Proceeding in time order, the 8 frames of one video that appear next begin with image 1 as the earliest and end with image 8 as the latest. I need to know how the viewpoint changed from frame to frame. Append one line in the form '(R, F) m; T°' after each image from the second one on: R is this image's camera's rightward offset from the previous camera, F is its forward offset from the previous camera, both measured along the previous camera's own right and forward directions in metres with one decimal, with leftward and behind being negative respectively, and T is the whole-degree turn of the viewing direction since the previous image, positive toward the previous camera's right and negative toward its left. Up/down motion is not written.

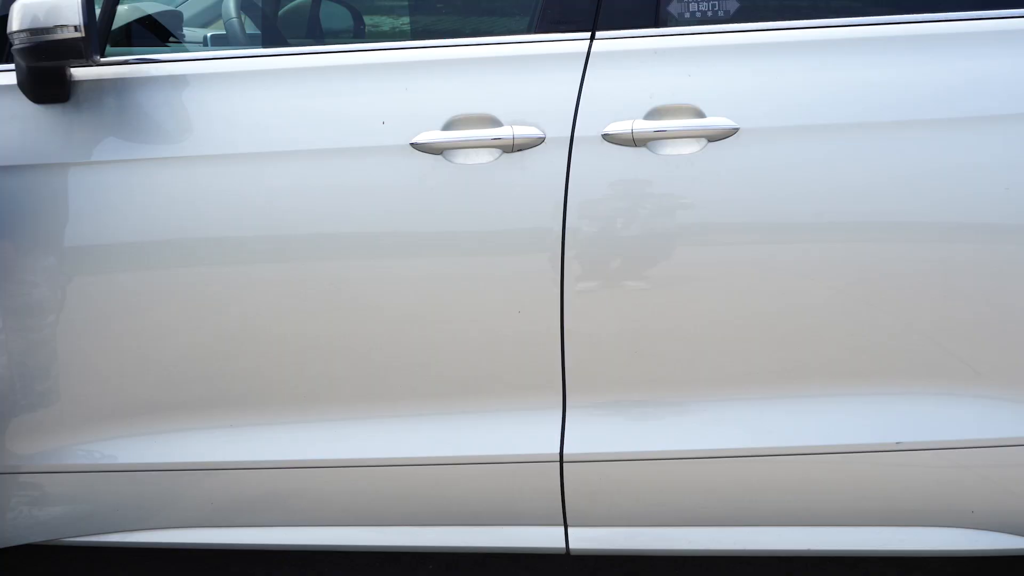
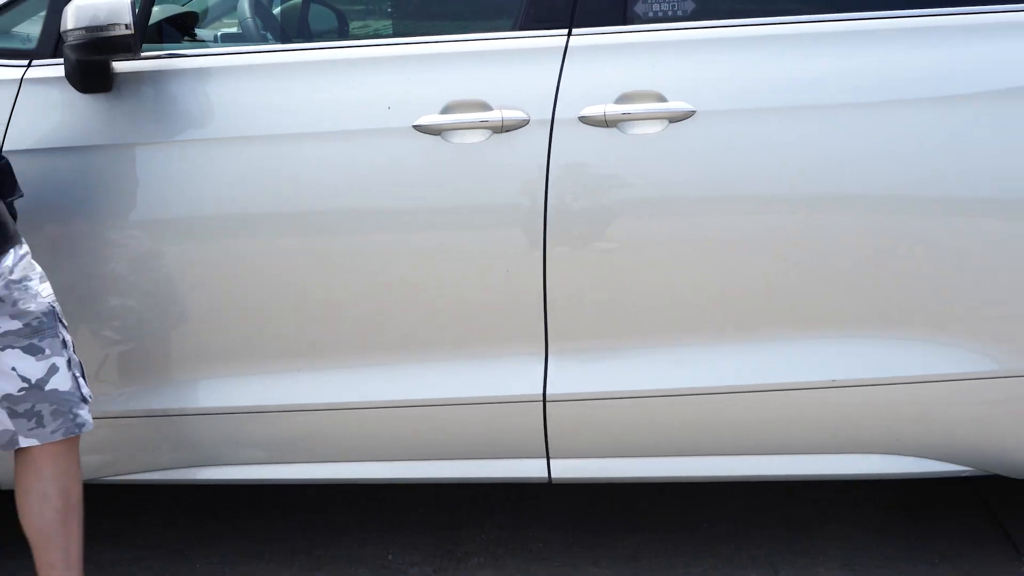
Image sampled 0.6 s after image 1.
(-0.2, -0.3) m; +6°
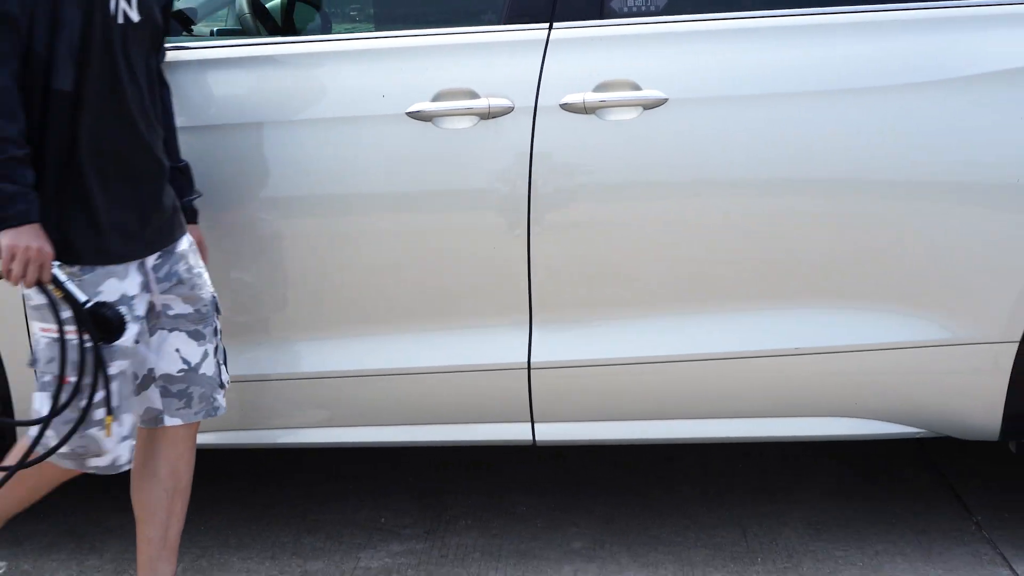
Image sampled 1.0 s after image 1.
(-0.1, -0.2) m; +2°
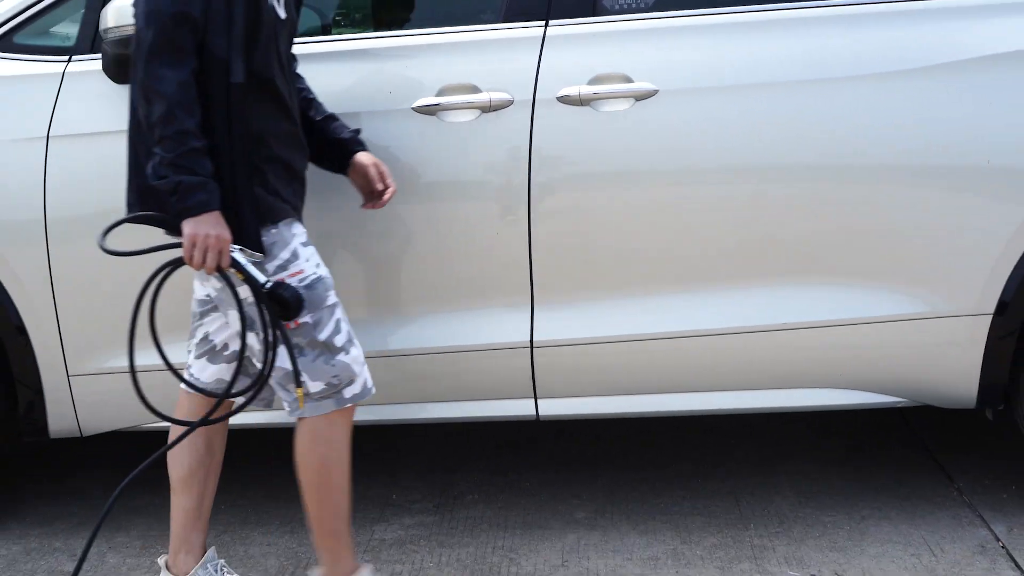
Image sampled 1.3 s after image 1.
(0.0, -0.2) m; 0°
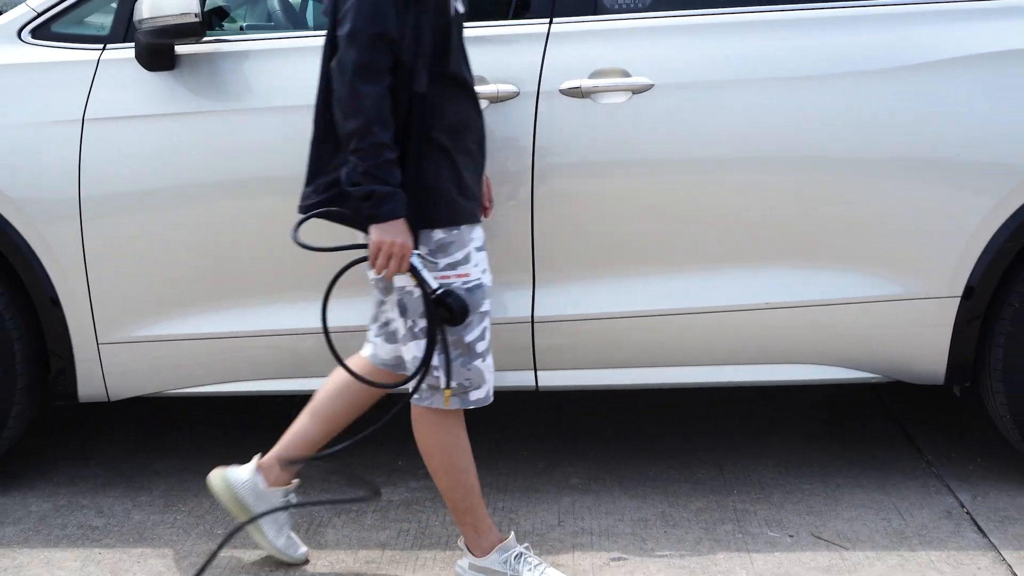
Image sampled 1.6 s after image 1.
(0.0, -0.2) m; +1°
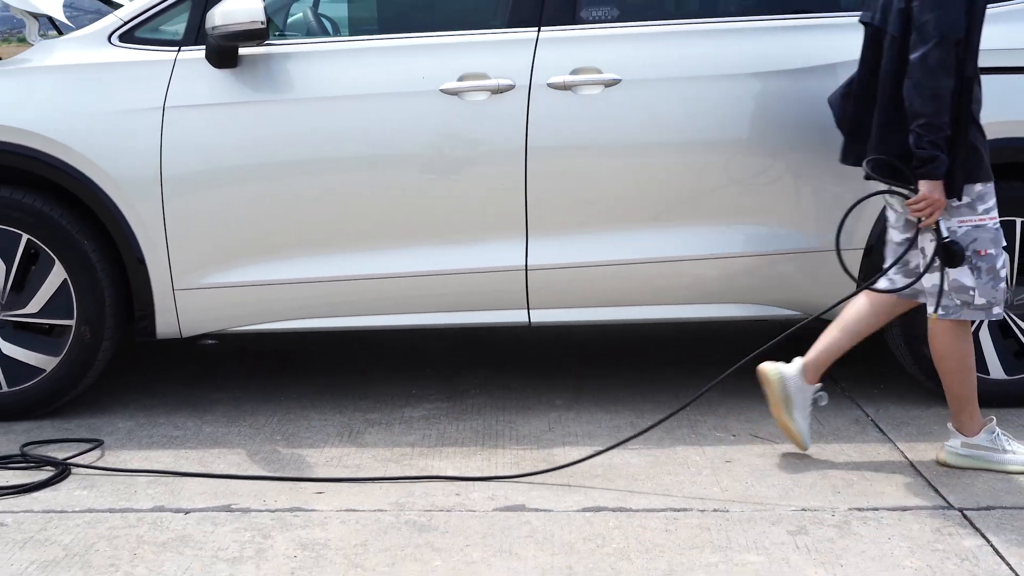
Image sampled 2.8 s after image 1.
(-0.2, -0.7) m; +2°
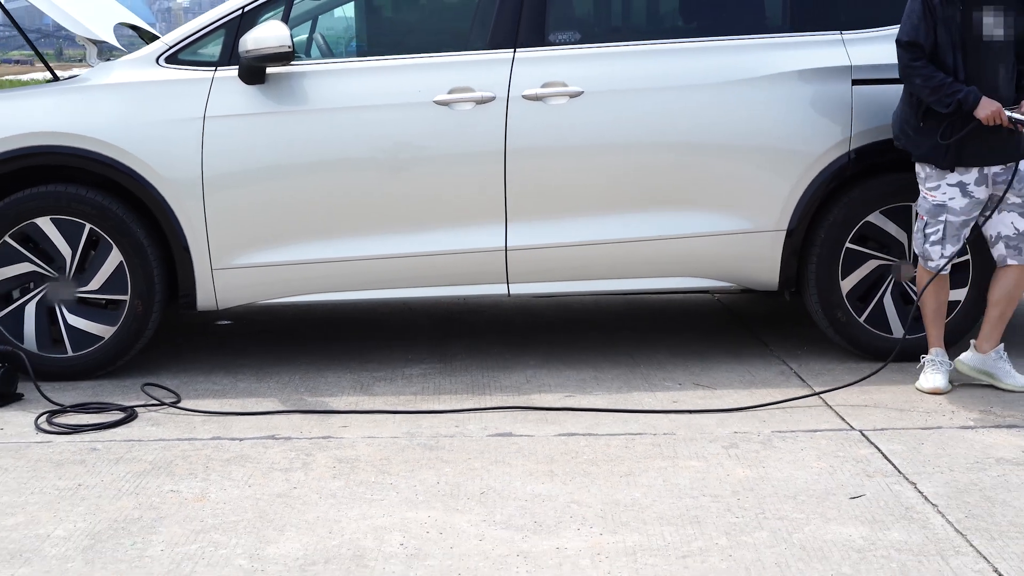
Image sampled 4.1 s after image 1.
(-0.1, -0.7) m; +2°
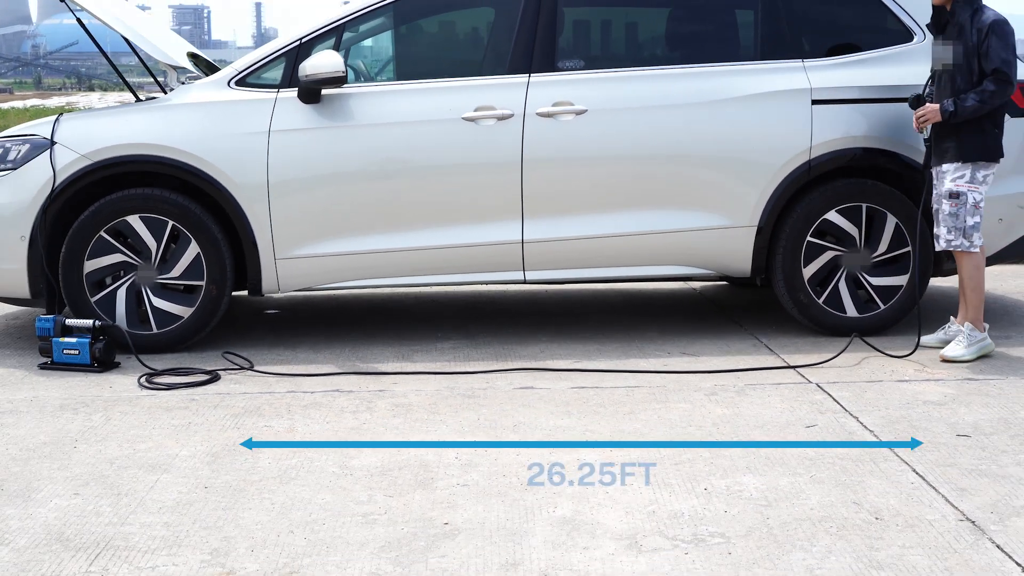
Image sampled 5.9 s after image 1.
(-0.1, -0.8) m; +1°
